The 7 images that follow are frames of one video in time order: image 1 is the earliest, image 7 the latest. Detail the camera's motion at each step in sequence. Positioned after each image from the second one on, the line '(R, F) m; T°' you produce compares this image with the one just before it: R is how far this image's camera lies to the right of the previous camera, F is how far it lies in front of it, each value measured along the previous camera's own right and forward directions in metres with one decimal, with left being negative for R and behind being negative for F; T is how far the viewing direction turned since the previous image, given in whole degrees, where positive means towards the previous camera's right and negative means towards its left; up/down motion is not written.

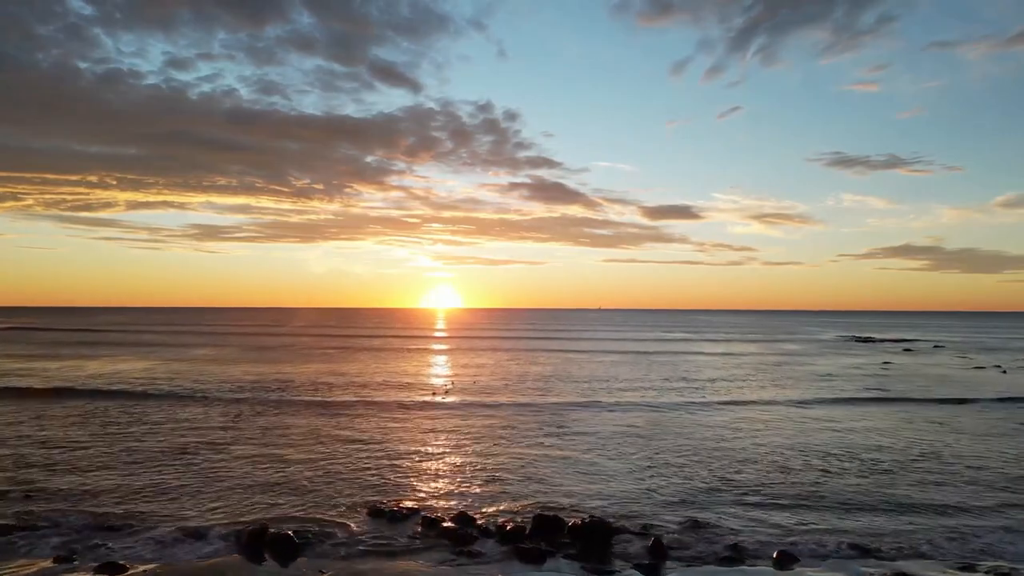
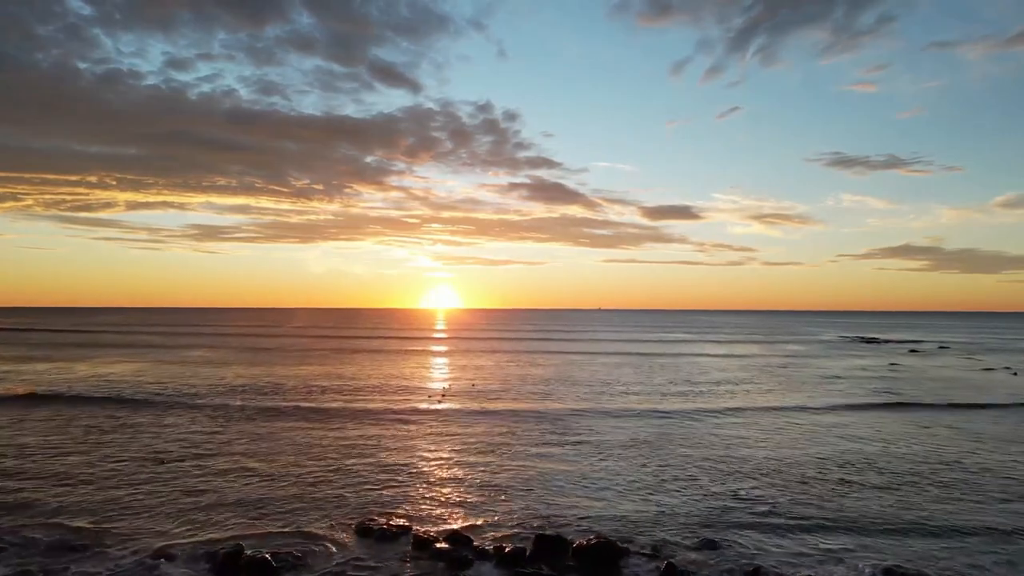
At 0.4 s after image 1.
(-3.3, -4.4) m; 0°
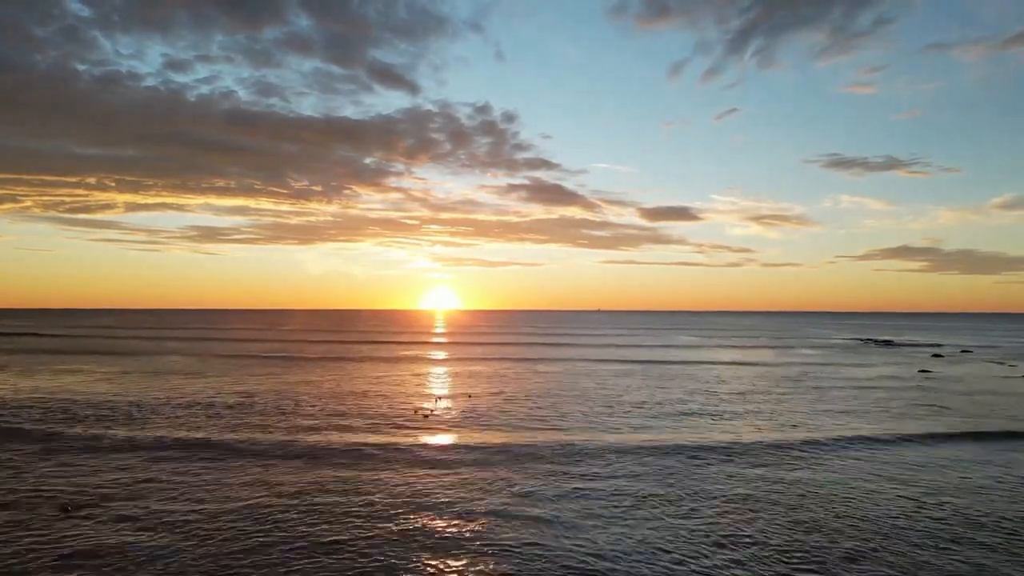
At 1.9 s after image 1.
(-0.5, +3.7) m; 0°
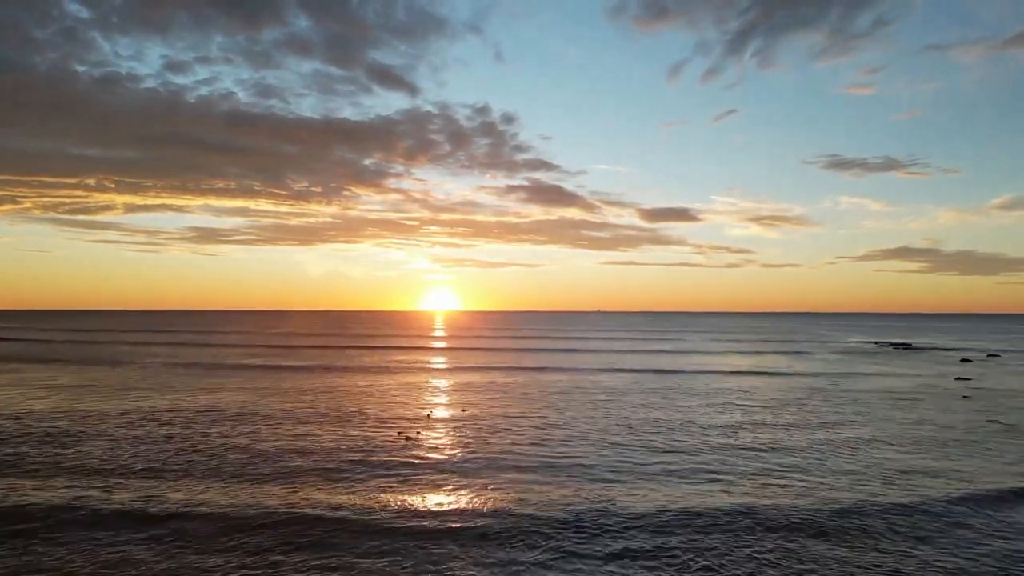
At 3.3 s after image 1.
(-0.7, +3.7) m; 0°
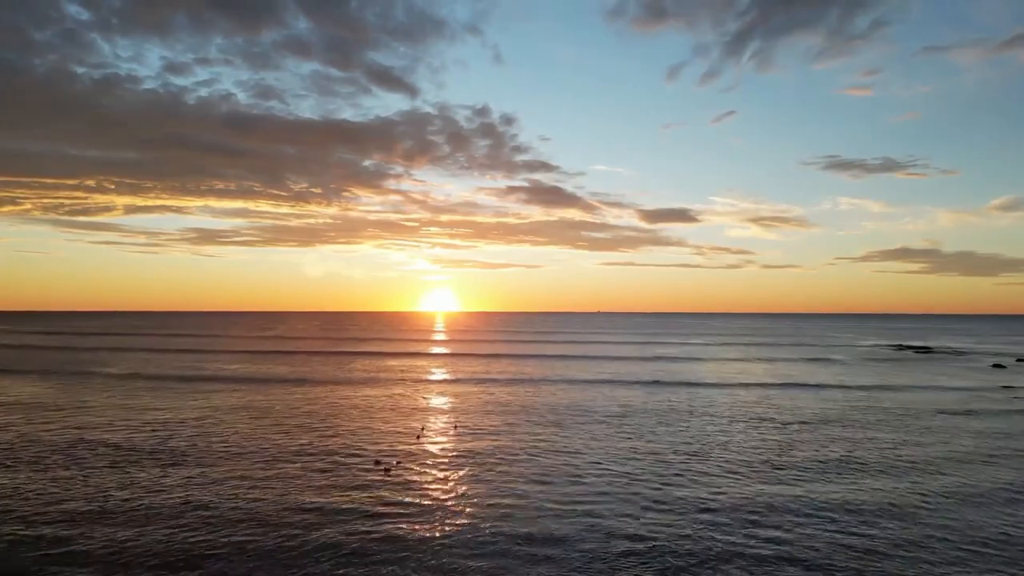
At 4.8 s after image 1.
(-1.9, +2.2) m; 0°
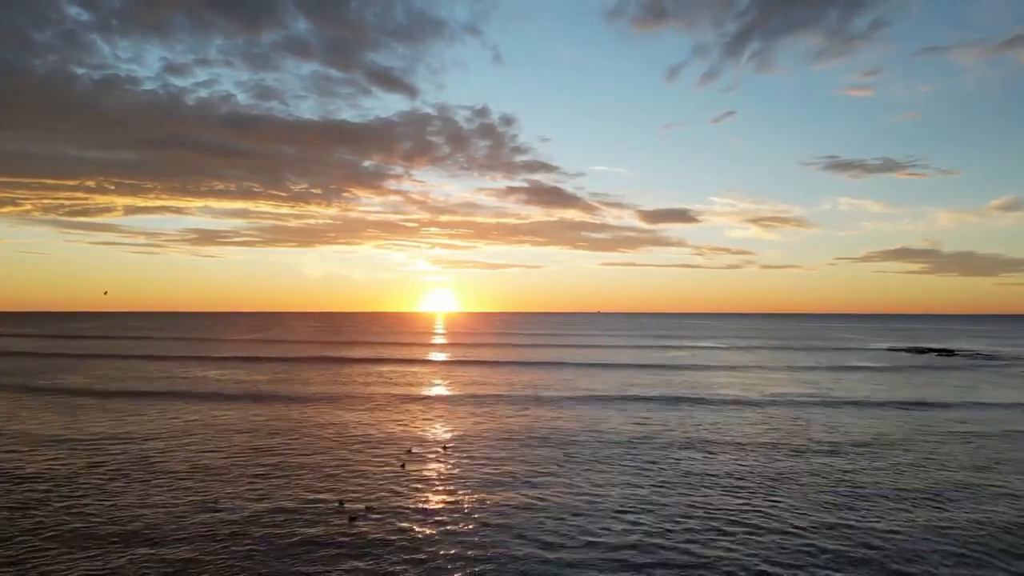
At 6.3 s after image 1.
(-0.5, +4.0) m; 0°
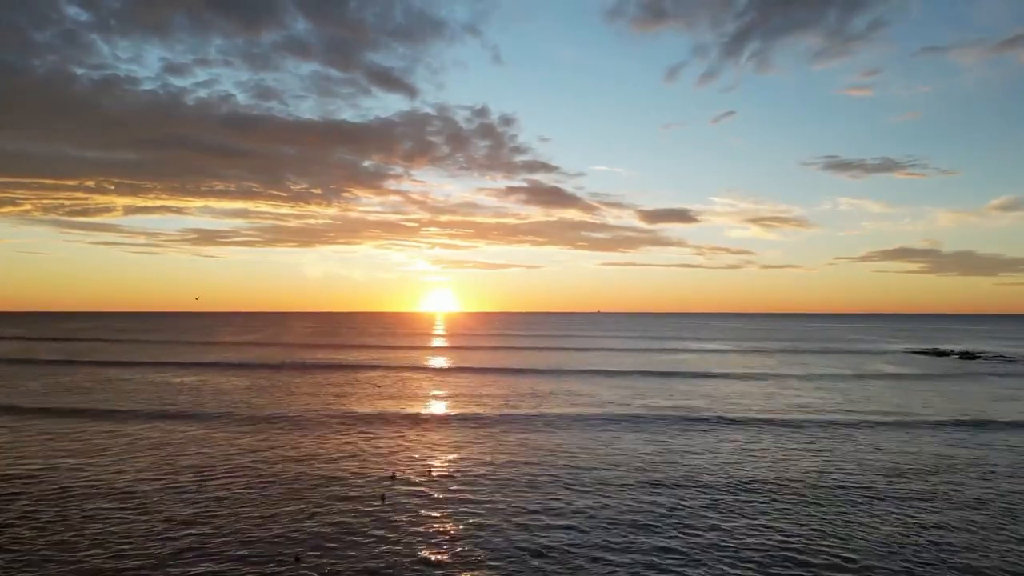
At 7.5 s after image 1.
(+0.2, +5.3) m; 0°
